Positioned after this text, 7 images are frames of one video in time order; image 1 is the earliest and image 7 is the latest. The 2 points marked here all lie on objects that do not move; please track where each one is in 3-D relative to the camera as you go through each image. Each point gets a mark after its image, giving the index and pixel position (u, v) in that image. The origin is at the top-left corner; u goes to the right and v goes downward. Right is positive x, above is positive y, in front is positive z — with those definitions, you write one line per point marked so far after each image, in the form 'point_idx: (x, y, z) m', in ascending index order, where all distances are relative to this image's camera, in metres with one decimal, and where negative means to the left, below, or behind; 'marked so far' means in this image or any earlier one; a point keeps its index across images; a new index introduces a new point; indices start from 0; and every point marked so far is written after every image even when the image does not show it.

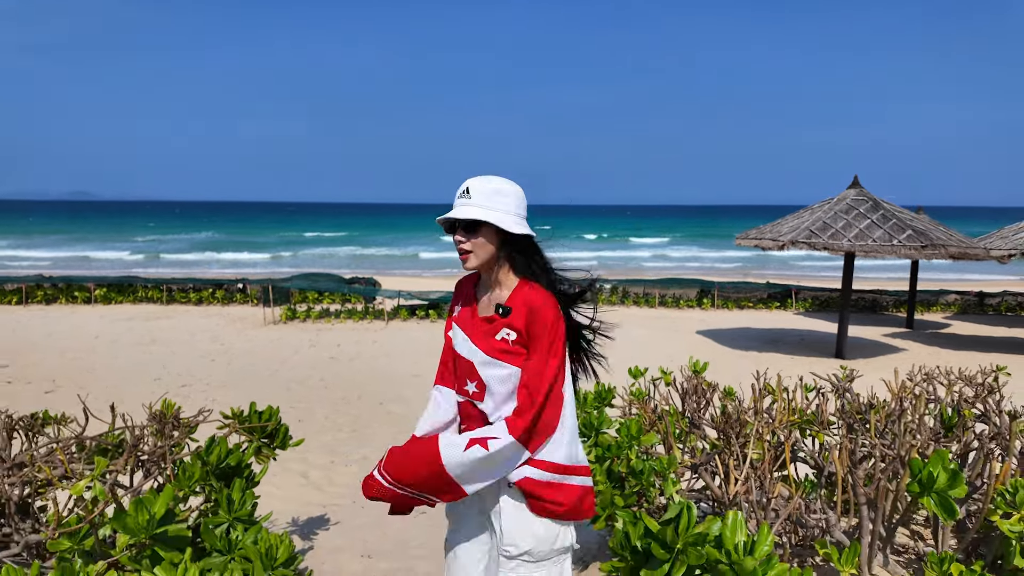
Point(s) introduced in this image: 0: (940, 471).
0: (+1.8, -0.8, +2.6) m
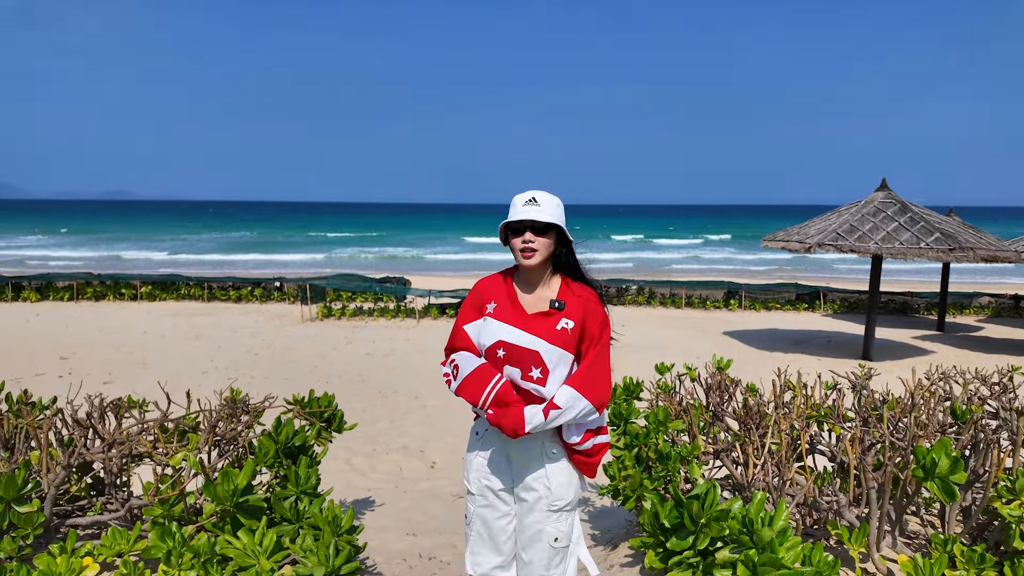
0: (+2.0, -0.8, +2.8) m
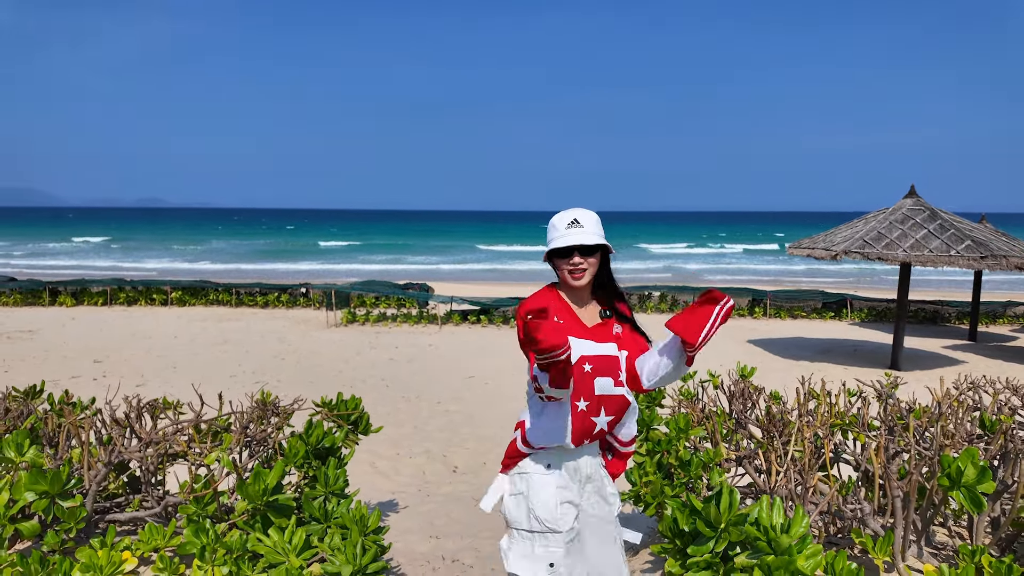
0: (+2.1, -0.8, +2.8) m
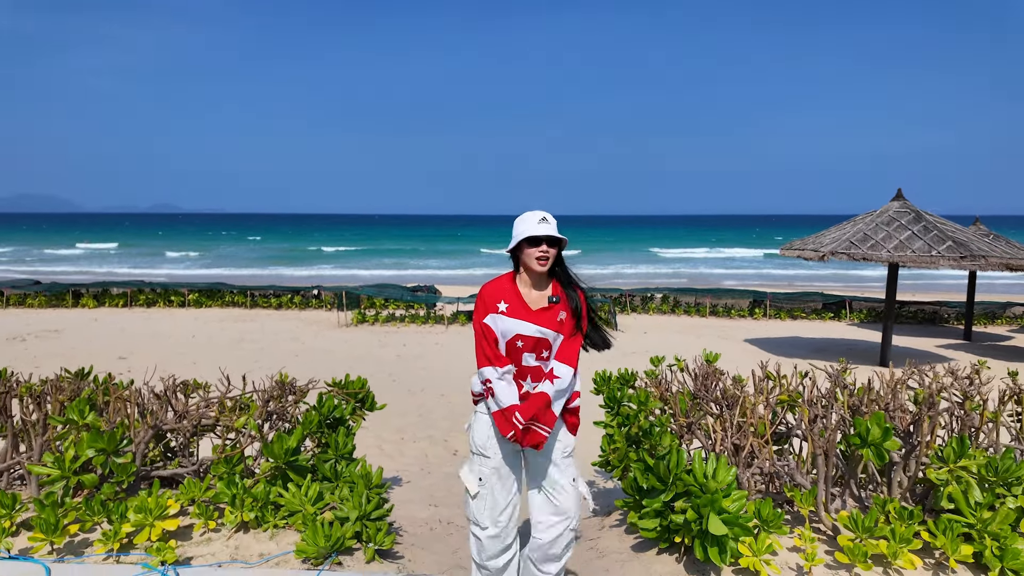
0: (+2.0, -0.8, +3.3) m
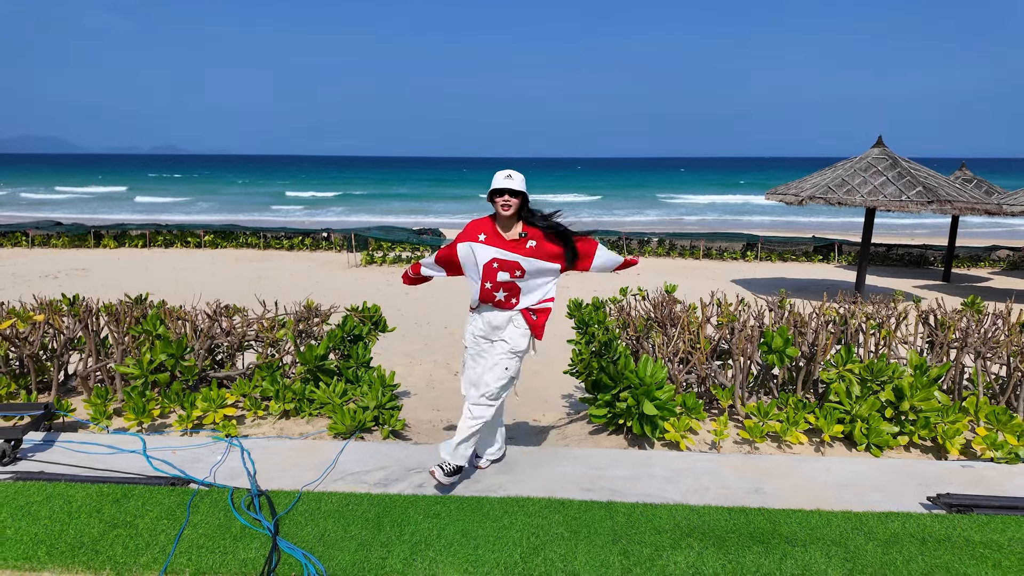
0: (+1.8, -0.3, +4.2) m
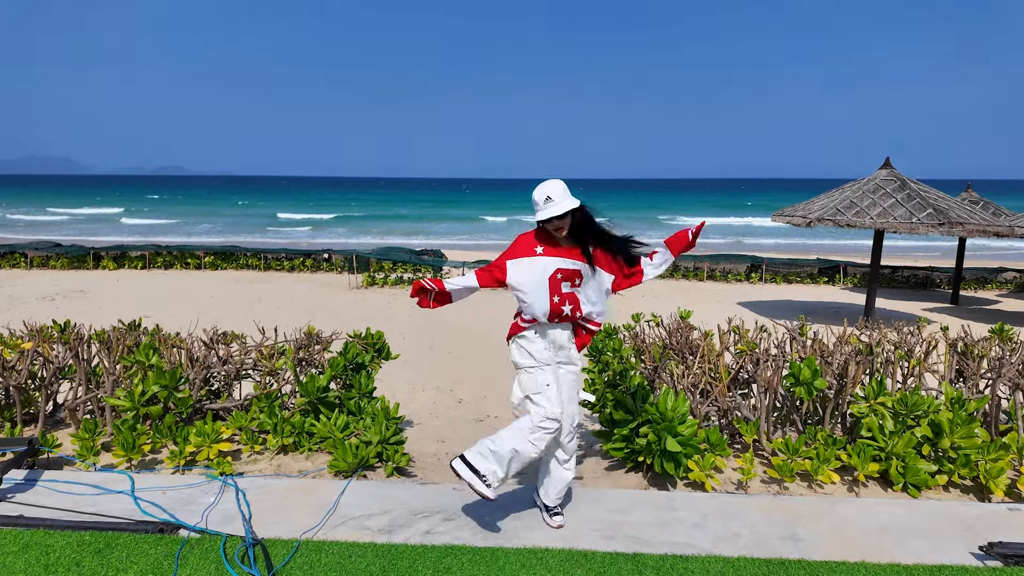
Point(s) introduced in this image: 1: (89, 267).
0: (+1.9, -0.5, +4.0) m
1: (-13.5, +0.7, +19.4) m
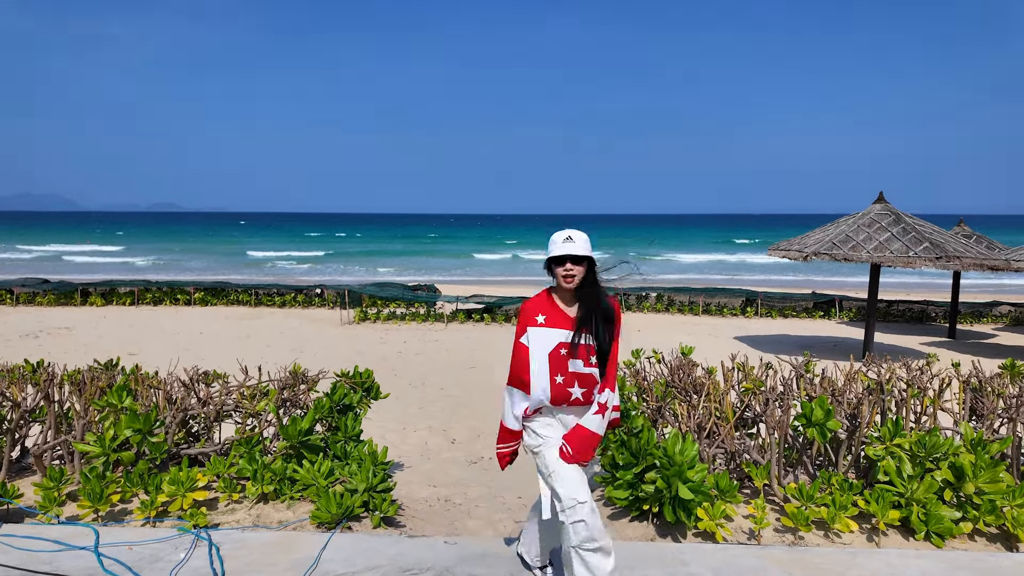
0: (+1.9, -0.8, +3.8) m
1: (-13.7, -0.5, +19.1) m
